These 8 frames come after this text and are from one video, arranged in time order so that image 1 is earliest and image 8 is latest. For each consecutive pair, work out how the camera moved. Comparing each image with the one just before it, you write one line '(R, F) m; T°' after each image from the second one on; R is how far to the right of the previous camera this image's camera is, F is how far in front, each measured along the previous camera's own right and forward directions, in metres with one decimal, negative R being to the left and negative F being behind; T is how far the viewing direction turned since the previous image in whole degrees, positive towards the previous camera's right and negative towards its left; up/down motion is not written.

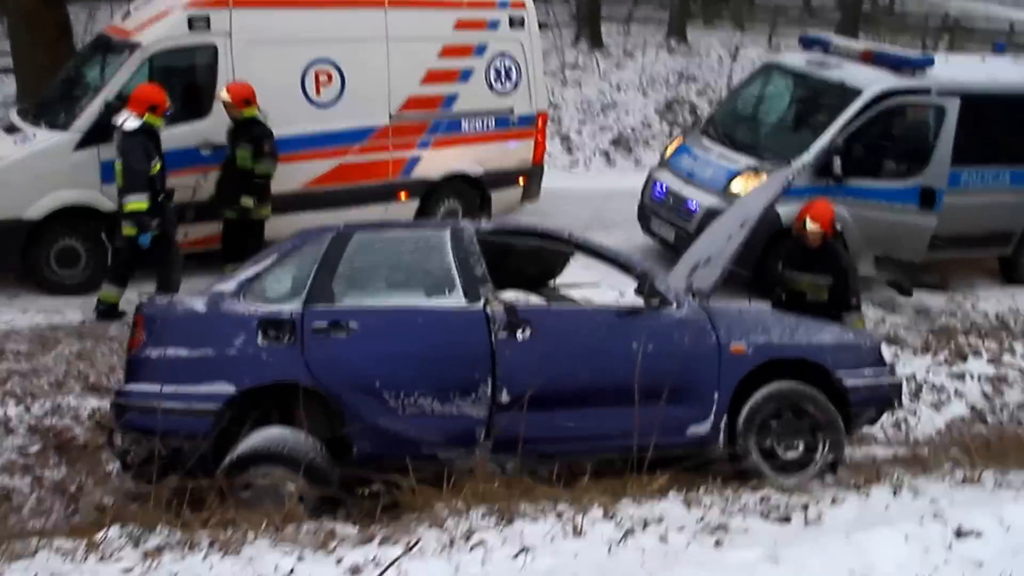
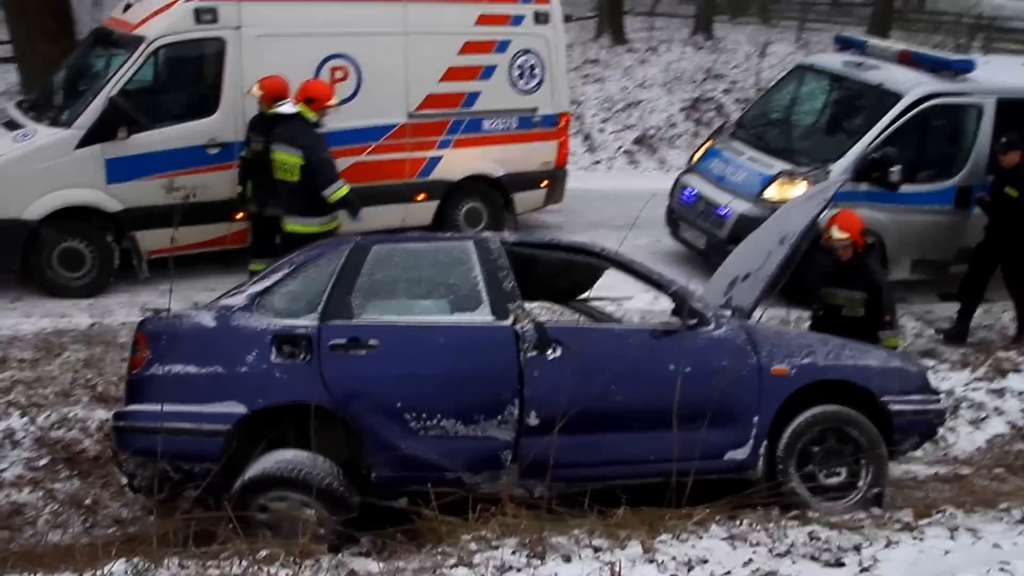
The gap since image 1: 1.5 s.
(-0.1, +0.3) m; 0°
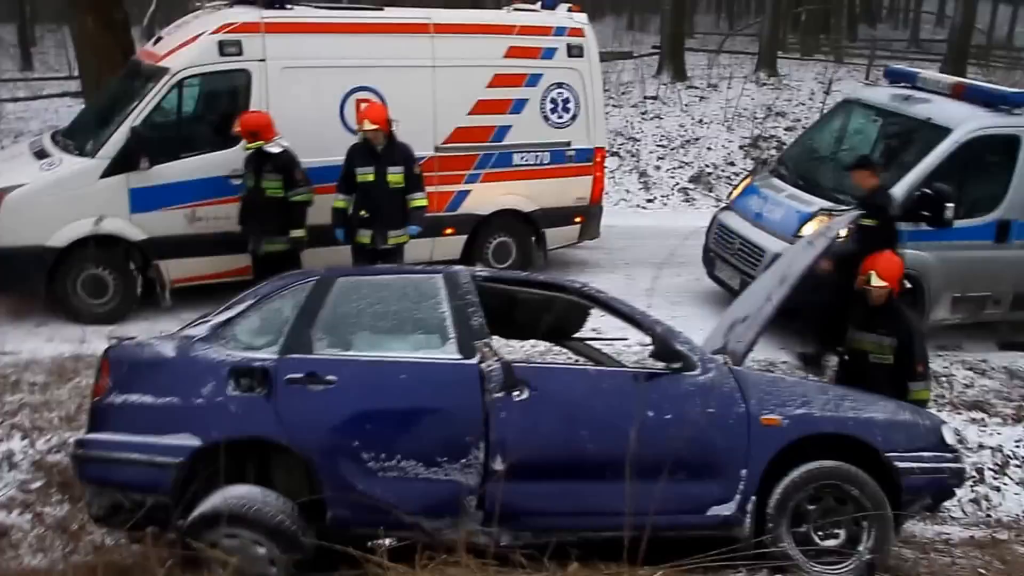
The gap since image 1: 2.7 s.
(+0.6, +0.3) m; -6°
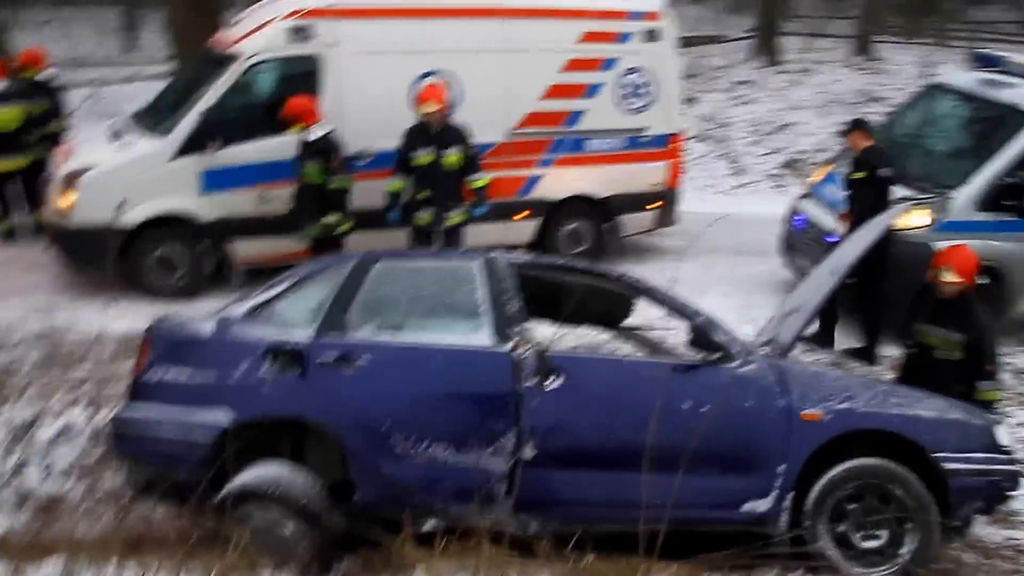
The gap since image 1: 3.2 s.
(+0.4, +0.1) m; -6°
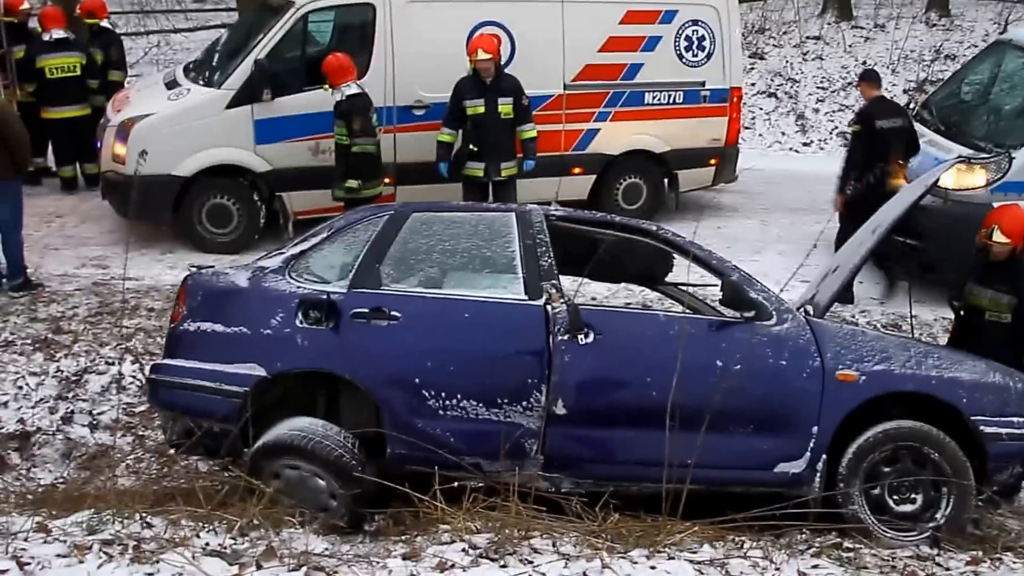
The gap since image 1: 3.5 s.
(+0.2, +0.1) m; -4°
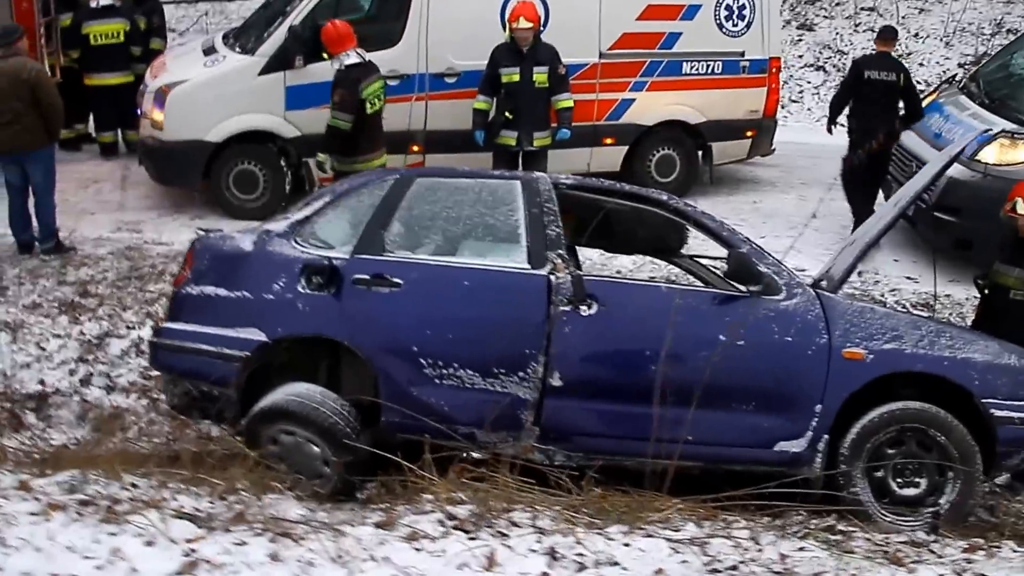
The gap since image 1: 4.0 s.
(+0.3, +0.1) m; -4°
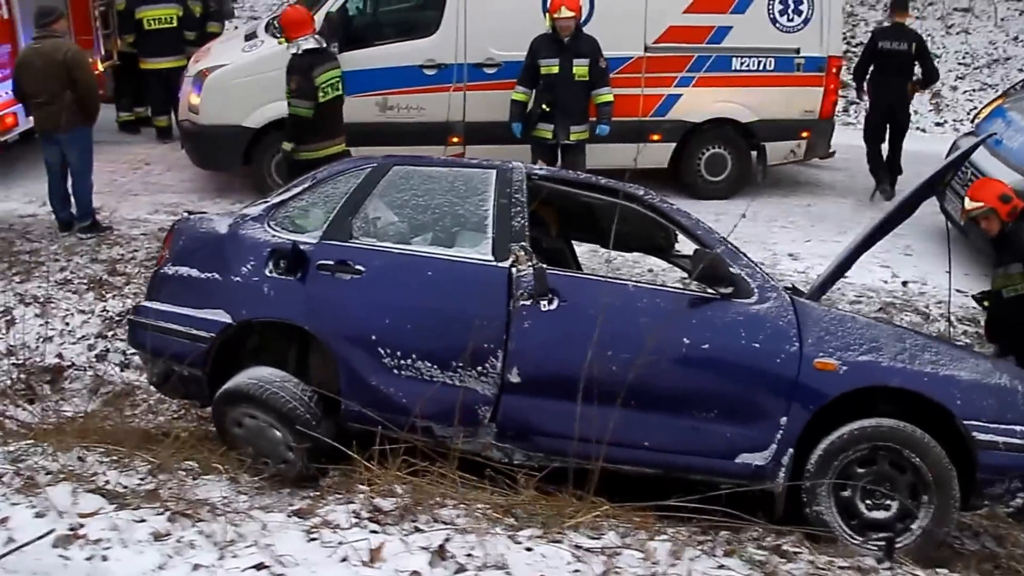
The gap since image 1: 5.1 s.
(+0.7, +0.2) m; -7°
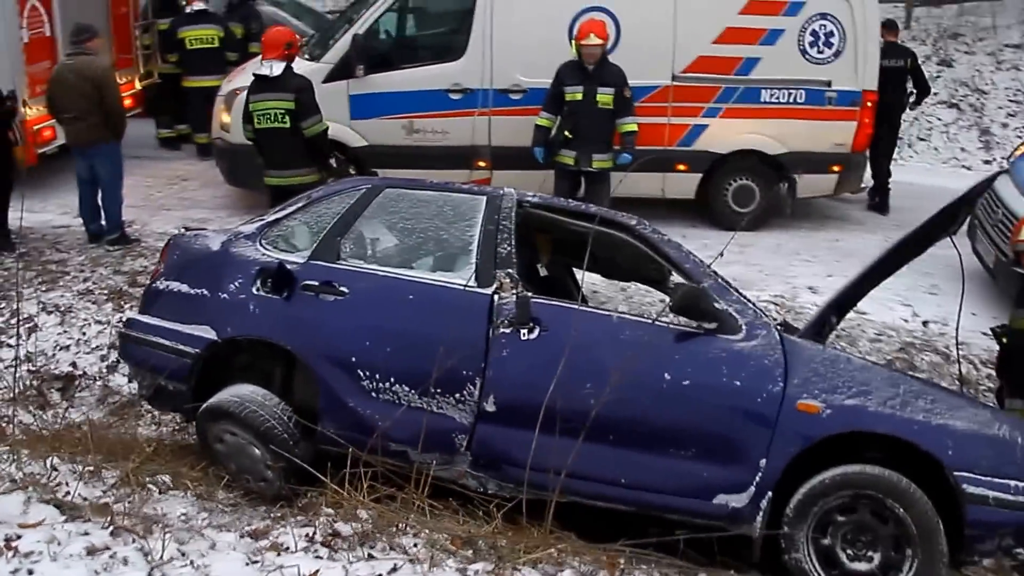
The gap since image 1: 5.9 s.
(+0.4, +0.1) m; -4°
